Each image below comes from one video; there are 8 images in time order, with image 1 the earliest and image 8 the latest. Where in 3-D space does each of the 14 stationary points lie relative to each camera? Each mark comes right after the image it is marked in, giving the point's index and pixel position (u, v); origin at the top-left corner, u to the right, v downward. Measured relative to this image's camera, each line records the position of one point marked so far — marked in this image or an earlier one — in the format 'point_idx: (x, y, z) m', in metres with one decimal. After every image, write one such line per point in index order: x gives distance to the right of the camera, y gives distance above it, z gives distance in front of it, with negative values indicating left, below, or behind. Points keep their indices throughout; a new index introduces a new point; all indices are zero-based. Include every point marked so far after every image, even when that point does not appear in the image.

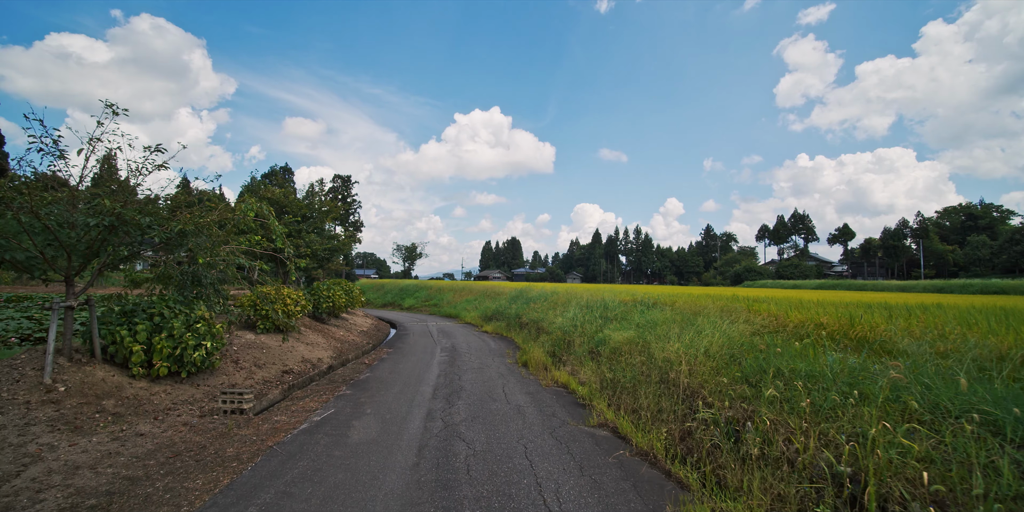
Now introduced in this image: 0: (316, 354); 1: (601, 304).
0: (-4.1, -2.1, +8.5) m
1: (+2.2, -1.2, +9.6) m
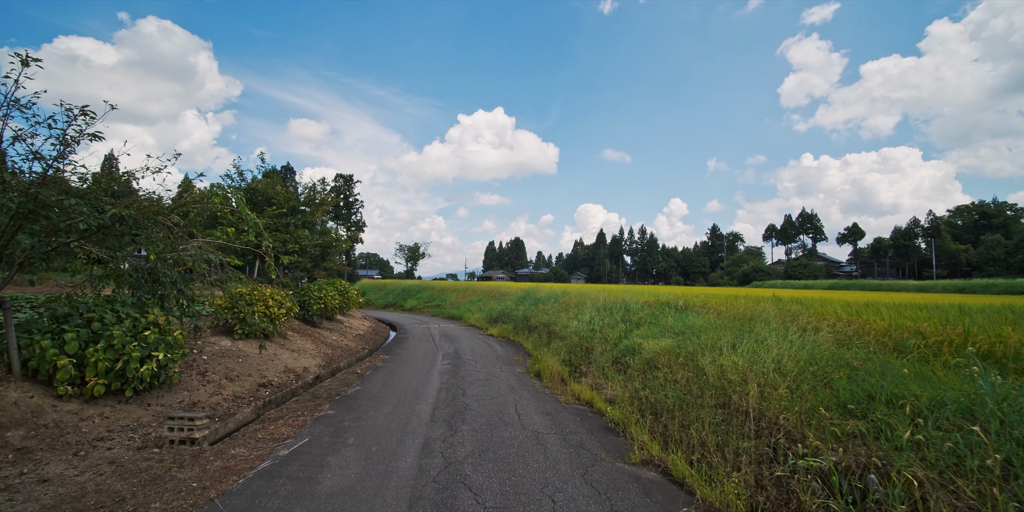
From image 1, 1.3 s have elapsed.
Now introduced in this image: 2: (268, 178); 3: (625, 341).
0: (-3.9, -2.0, +7.5) m
1: (+2.4, -1.1, +8.6) m
2: (-6.0, +1.9, +9.7) m
3: (+1.8, -1.4, +6.5) m
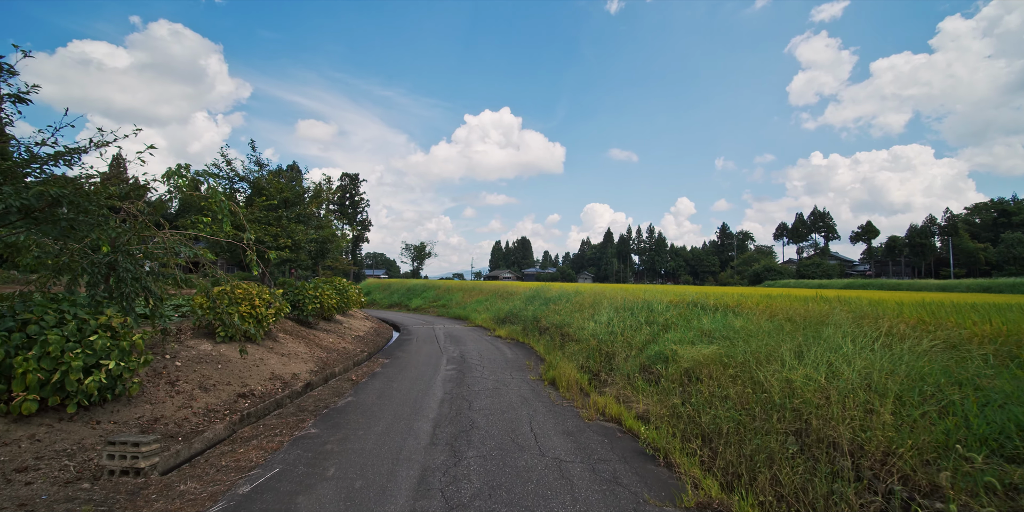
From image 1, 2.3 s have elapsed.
0: (-3.7, -1.9, +6.8) m
1: (+2.6, -1.0, +7.8) m
2: (-5.8, +2.0, +9.0) m
3: (+2.0, -1.3, +5.7) m
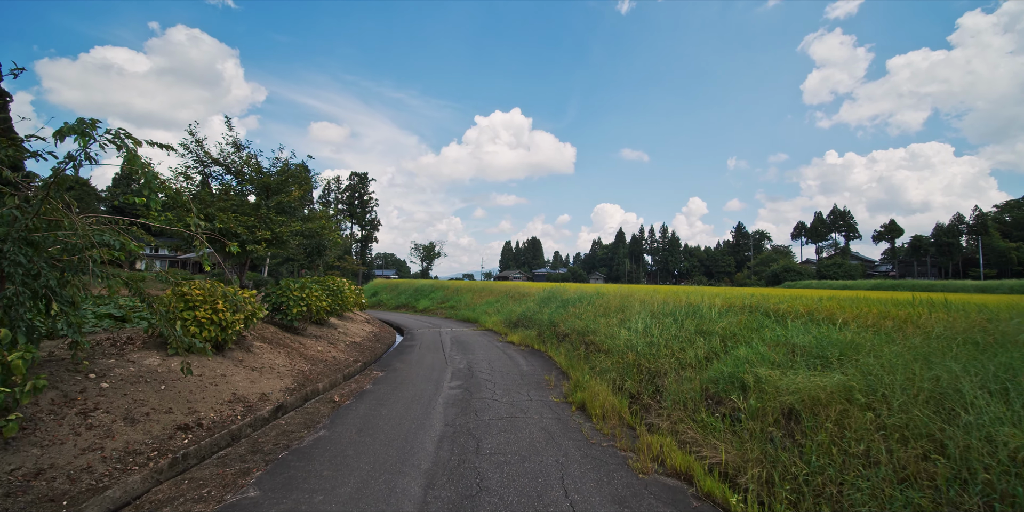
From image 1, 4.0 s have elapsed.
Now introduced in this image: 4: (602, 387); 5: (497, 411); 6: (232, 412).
0: (-3.5, -1.8, +5.6) m
1: (+2.9, -0.9, +6.4) m
2: (-5.5, +2.1, +7.9) m
3: (+2.2, -1.2, +4.3) m
4: (+1.2, -1.8, +5.4) m
5: (-0.2, -1.9, +5.0) m
6: (-3.3, -1.9, +4.8) m
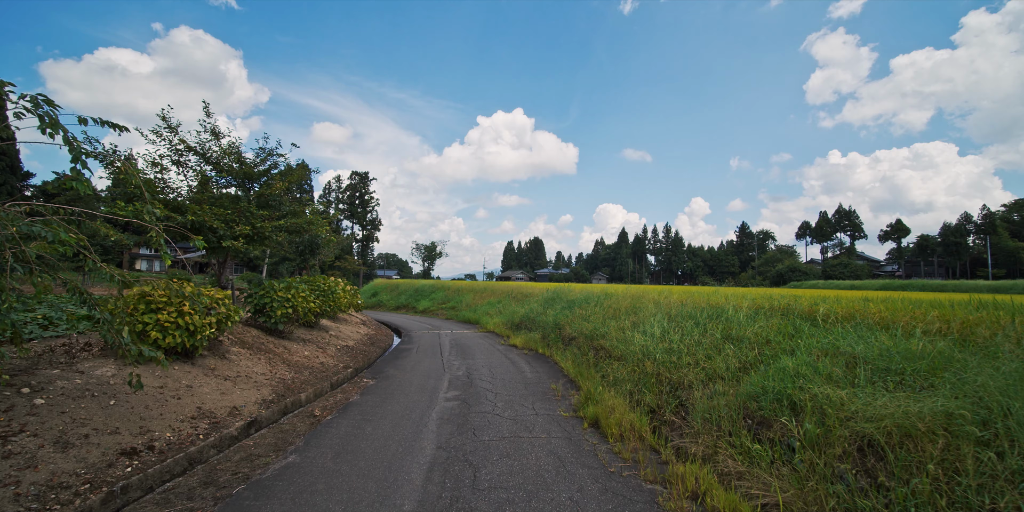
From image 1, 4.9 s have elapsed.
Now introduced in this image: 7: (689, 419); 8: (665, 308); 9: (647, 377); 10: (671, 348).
0: (-3.5, -1.8, +5.0) m
1: (+2.9, -0.9, +5.8) m
2: (-5.4, +2.2, +7.3) m
3: (+2.3, -1.1, +3.7) m
4: (+1.3, -1.7, +4.8) m
5: (-0.2, -1.9, +4.3) m
6: (-3.3, -1.8, +4.2) m
7: (+1.8, -1.6, +4.0) m
8: (+2.7, -0.9, +7.1) m
9: (+1.7, -1.5, +5.1) m
10: (+2.1, -1.2, +5.3) m
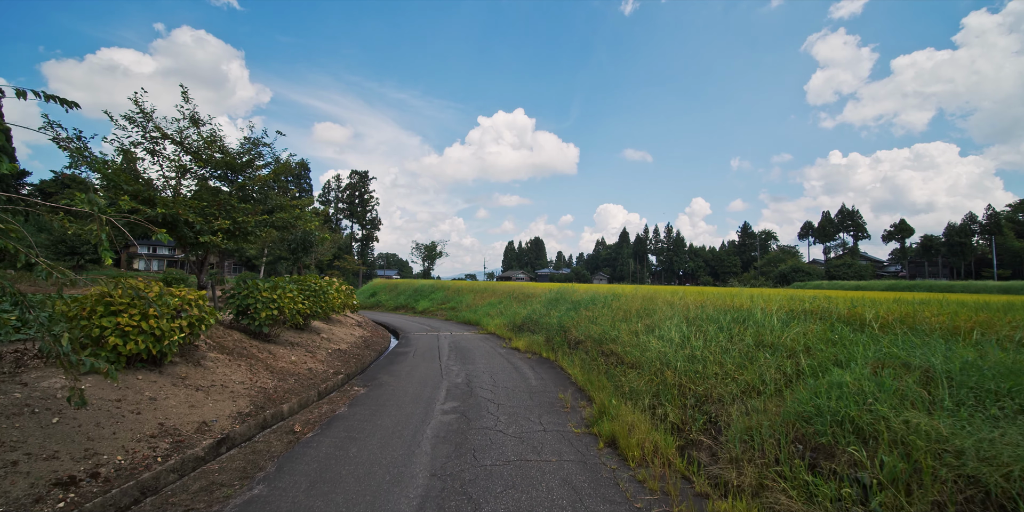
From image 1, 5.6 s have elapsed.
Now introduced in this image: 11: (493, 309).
0: (-3.4, -1.7, +4.4) m
1: (+3.0, -0.8, +5.2) m
2: (-5.4, +2.2, +6.7) m
3: (+2.3, -1.1, +3.1) m
4: (+1.3, -1.7, +4.2) m
5: (-0.1, -1.8, +3.8) m
6: (-3.2, -1.8, +3.6) m
7: (+1.8, -1.6, +3.5) m
8: (+2.8, -0.9, +6.6) m
9: (+1.7, -1.5, +4.5) m
10: (+2.2, -1.2, +4.8) m
11: (-0.9, -2.4, +18.2) m
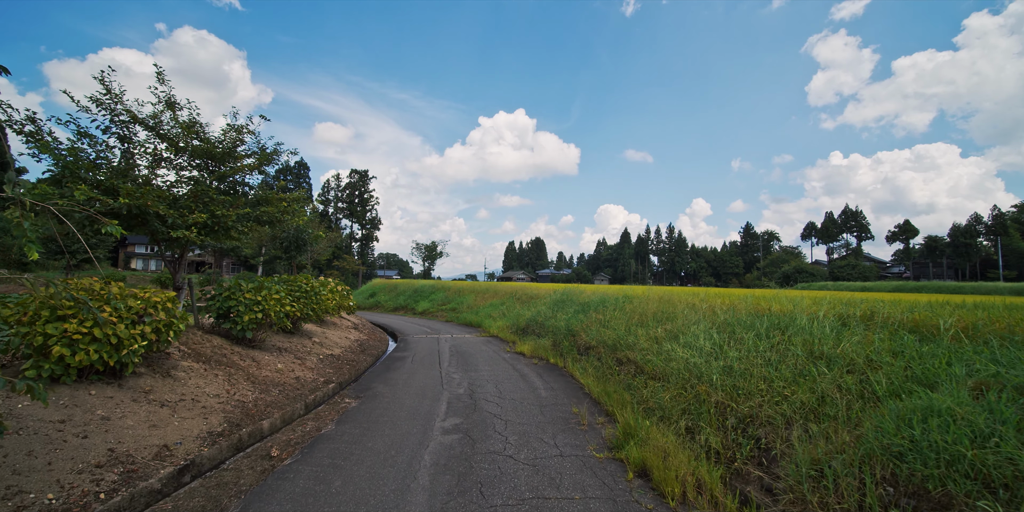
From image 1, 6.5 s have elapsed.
0: (-3.3, -1.7, +3.8) m
1: (+3.1, -0.8, +4.6) m
2: (-5.2, +2.2, +6.1) m
3: (+2.4, -1.1, +2.5) m
4: (+1.4, -1.7, +3.6) m
5: (0.0, -1.8, +3.2) m
6: (-3.1, -1.7, +3.0) m
7: (+1.9, -1.6, +2.9) m
8: (+2.9, -0.8, +5.9) m
9: (+1.9, -1.5, +3.9) m
10: (+2.3, -1.2, +4.2) m
11: (-0.8, -2.4, +17.5) m
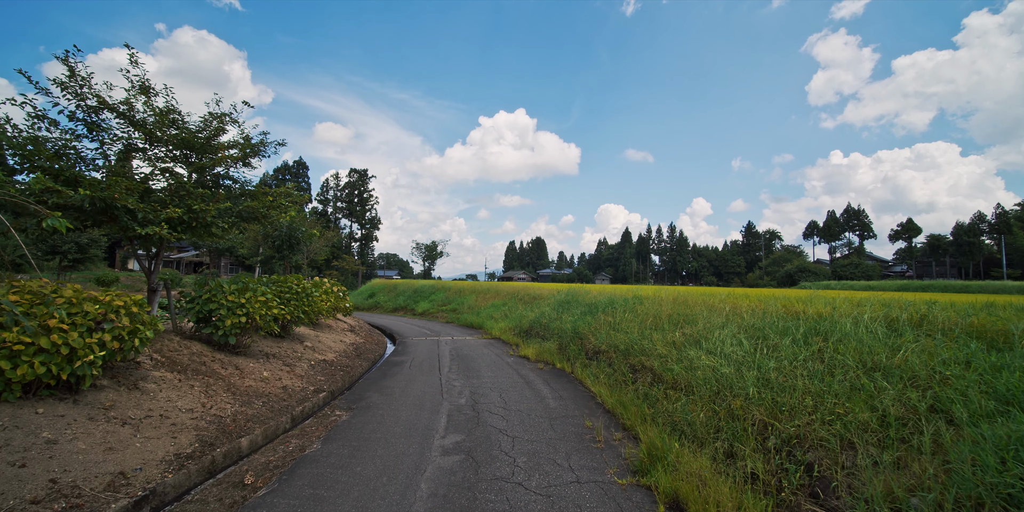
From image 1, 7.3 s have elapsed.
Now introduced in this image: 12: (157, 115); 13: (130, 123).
0: (-3.2, -1.7, +3.3) m
1: (+3.2, -0.8, +4.1) m
2: (-5.2, +2.3, +5.6) m
3: (+2.5, -1.0, +2.0) m
4: (+1.5, -1.6, +3.1) m
5: (+0.1, -1.8, +2.7) m
6: (-3.1, -1.7, +2.5) m
7: (+2.0, -1.5, +2.4) m
8: (+3.0, -0.8, +5.4) m
9: (+1.9, -1.4, +3.4) m
10: (+2.4, -1.1, +3.7) m
11: (-0.7, -2.4, +17.1) m
12: (-4.8, +1.9, +5.4) m
13: (-5.1, +1.8, +5.4) m
